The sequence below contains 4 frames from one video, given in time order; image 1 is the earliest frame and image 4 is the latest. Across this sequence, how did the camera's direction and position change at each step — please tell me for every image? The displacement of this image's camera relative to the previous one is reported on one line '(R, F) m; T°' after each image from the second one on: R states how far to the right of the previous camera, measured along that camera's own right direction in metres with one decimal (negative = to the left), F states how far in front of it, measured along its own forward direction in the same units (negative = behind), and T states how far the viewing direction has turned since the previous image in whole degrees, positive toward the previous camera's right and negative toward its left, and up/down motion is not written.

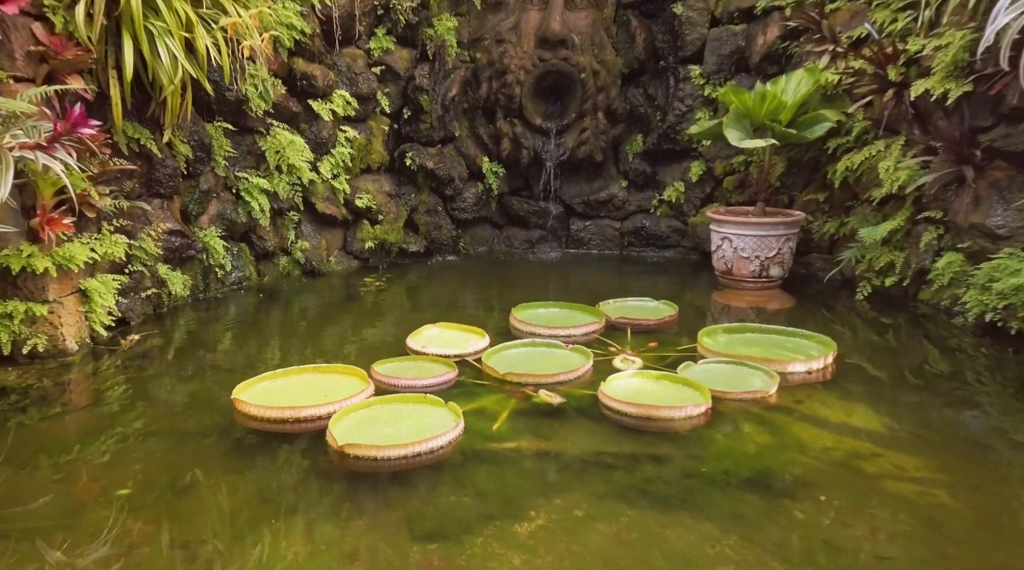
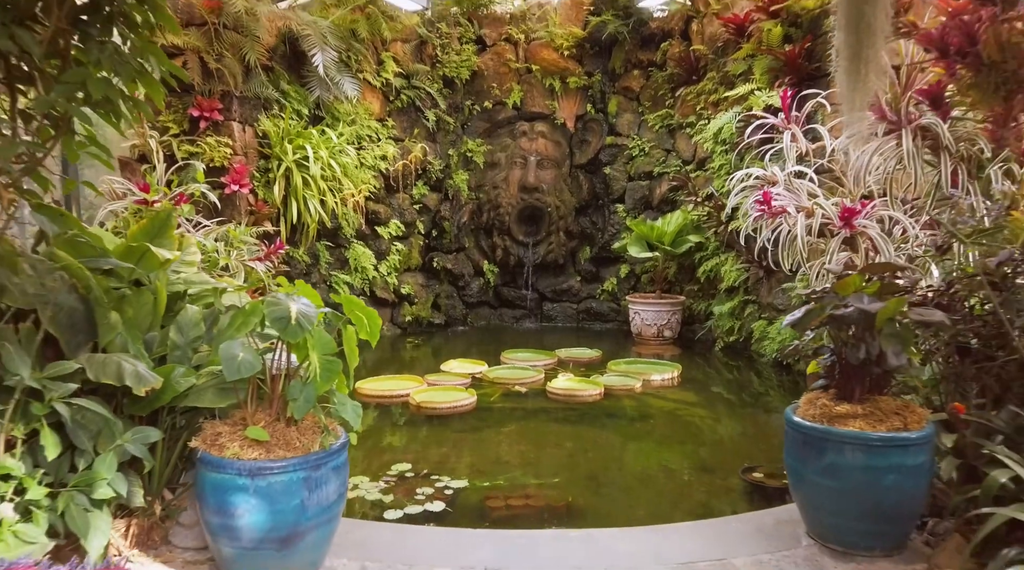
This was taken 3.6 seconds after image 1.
(+0.1, -2.6) m; 0°
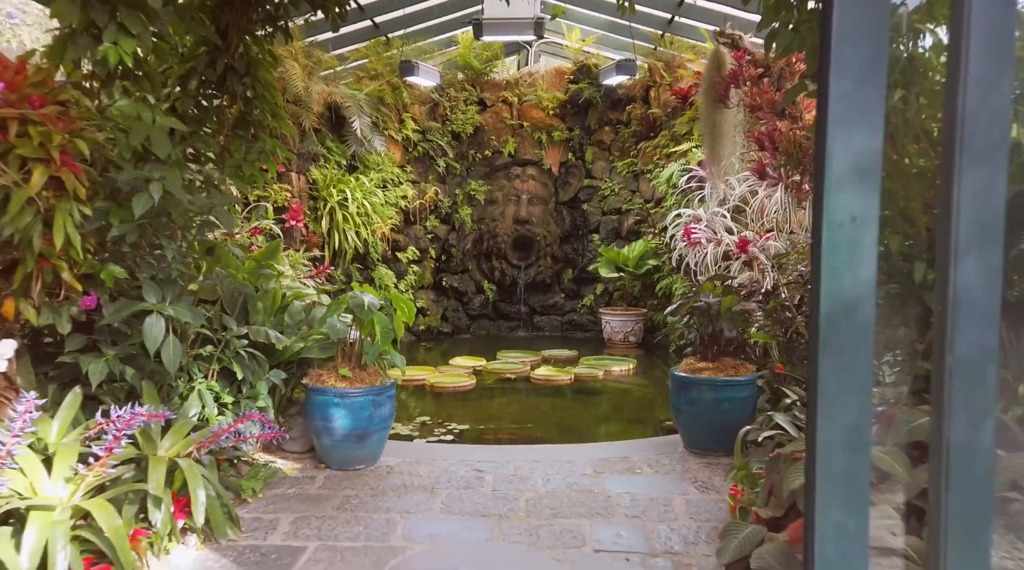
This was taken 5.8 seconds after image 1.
(+0.1, -1.7) m; 0°
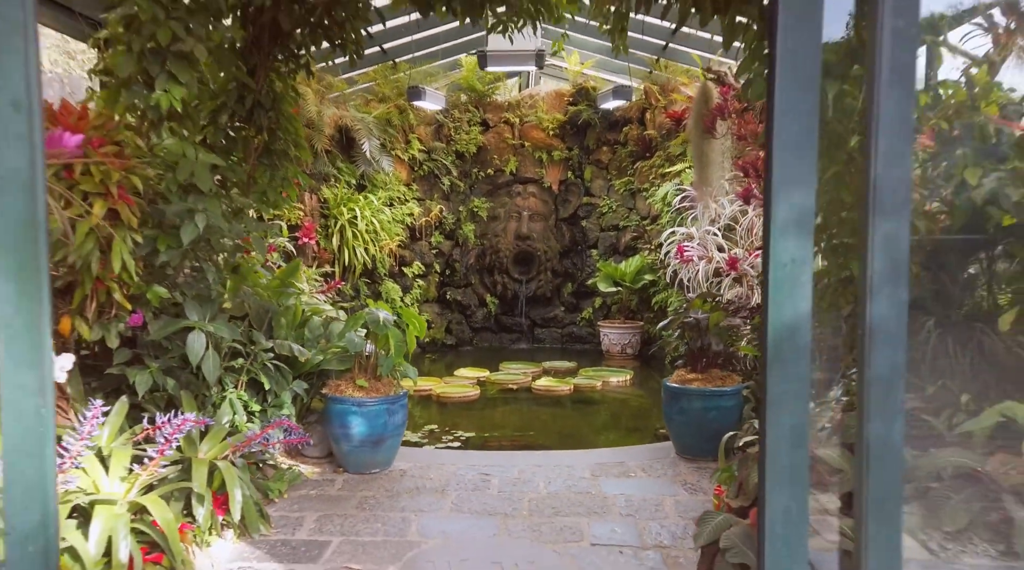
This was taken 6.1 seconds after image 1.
(0.0, -0.4) m; 0°
